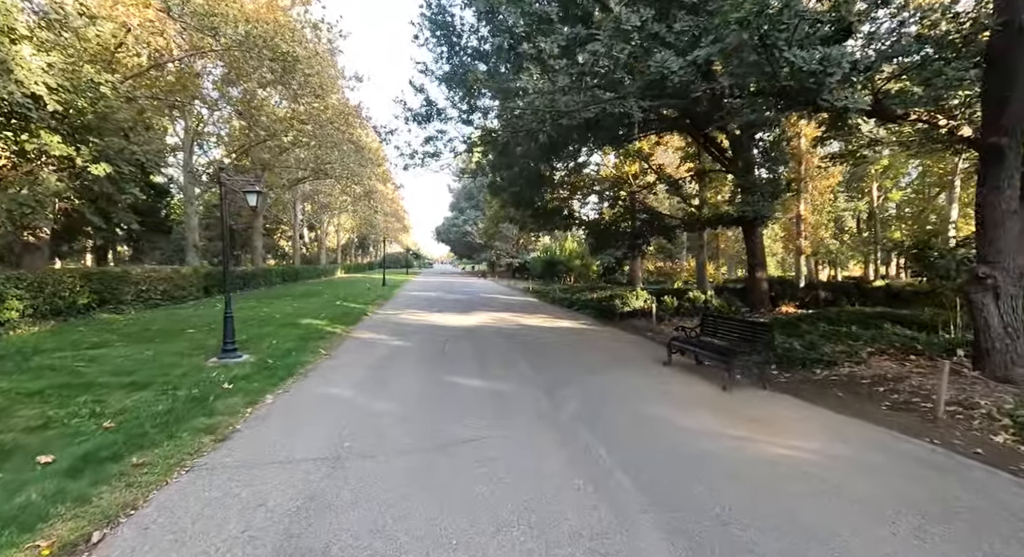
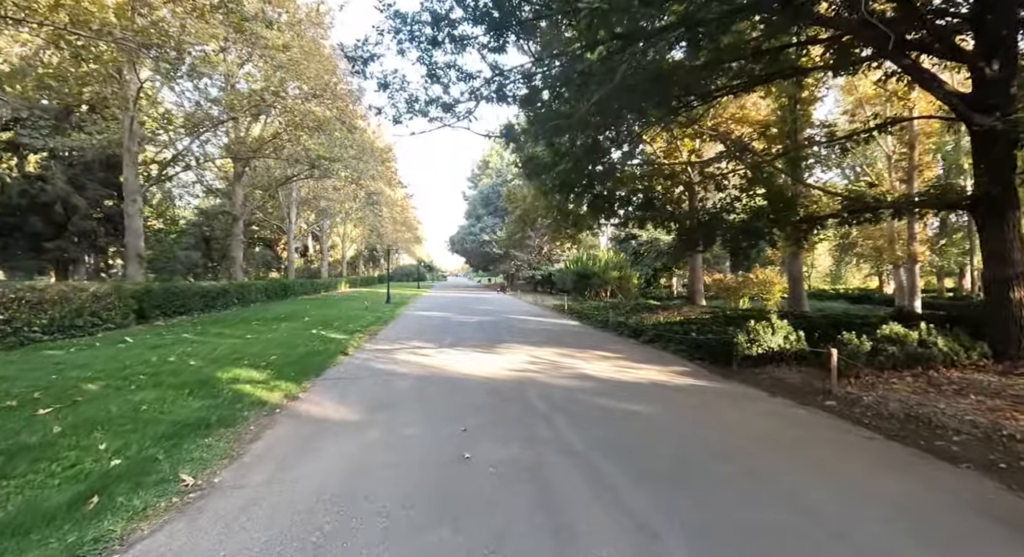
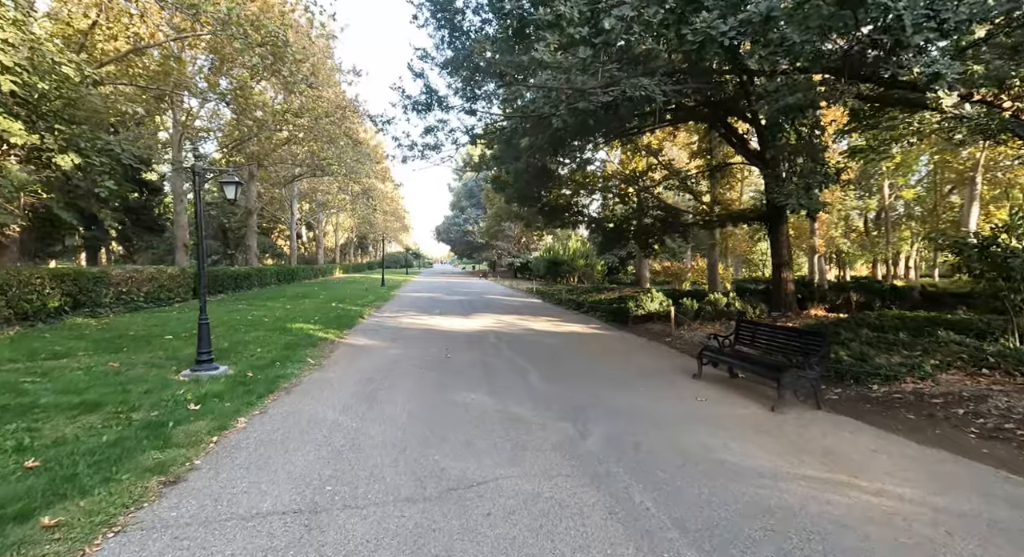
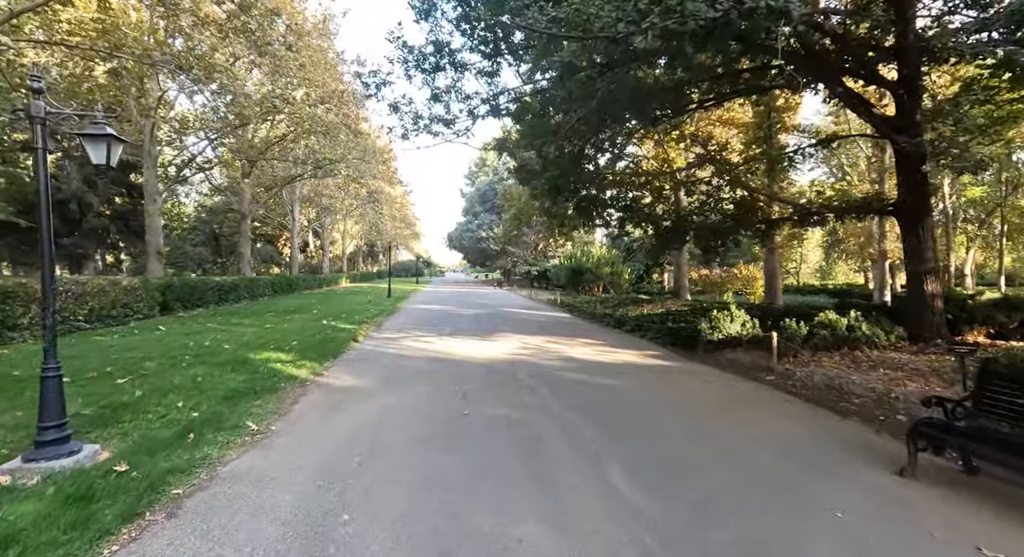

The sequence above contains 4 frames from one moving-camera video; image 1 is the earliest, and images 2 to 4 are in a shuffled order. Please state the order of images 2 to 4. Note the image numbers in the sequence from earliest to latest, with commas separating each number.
3, 4, 2
